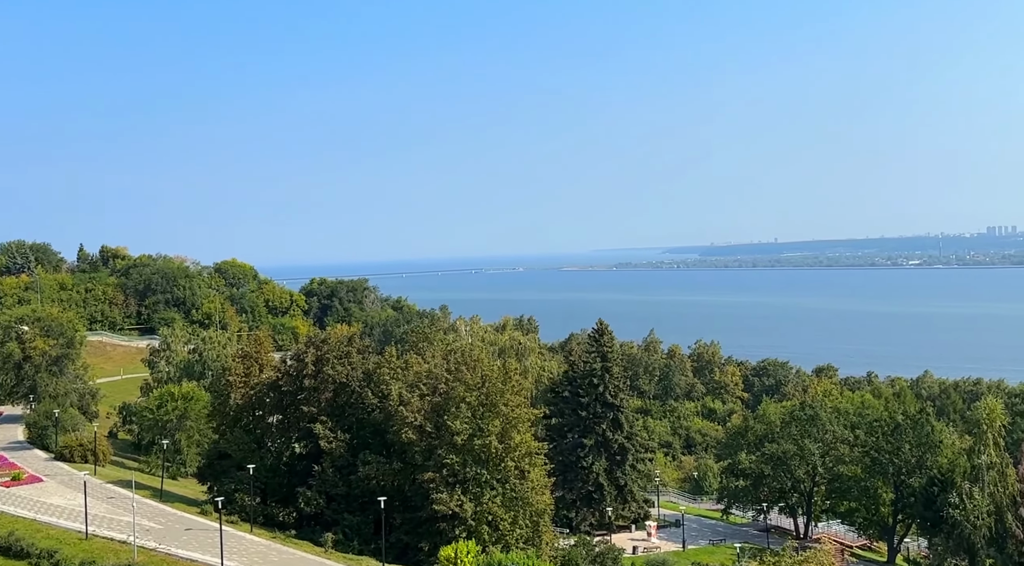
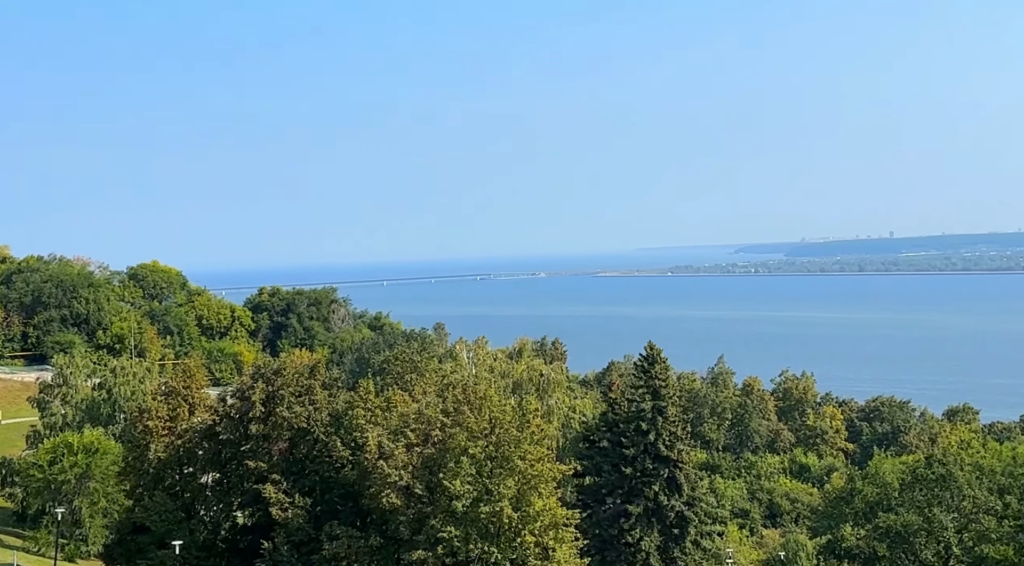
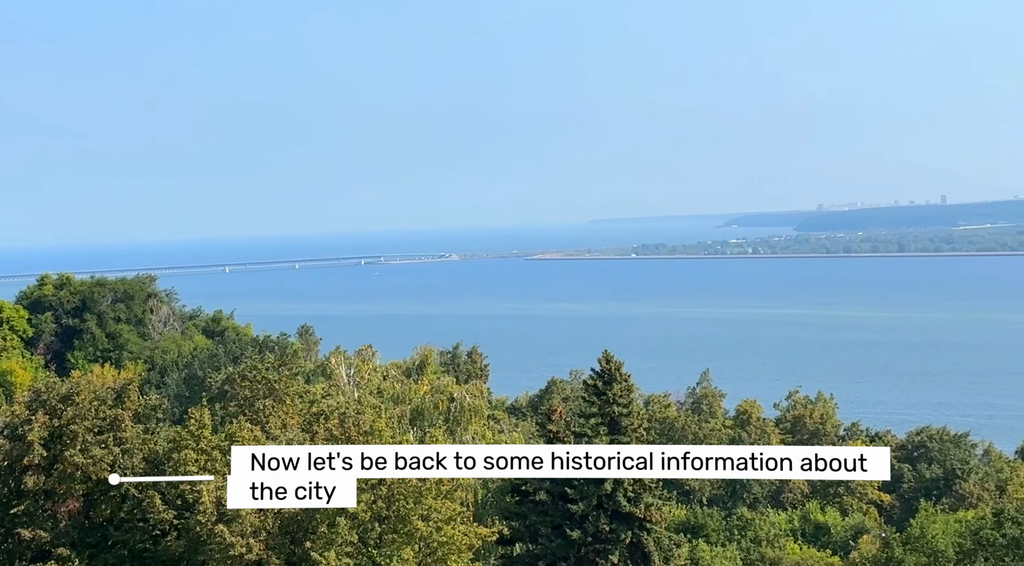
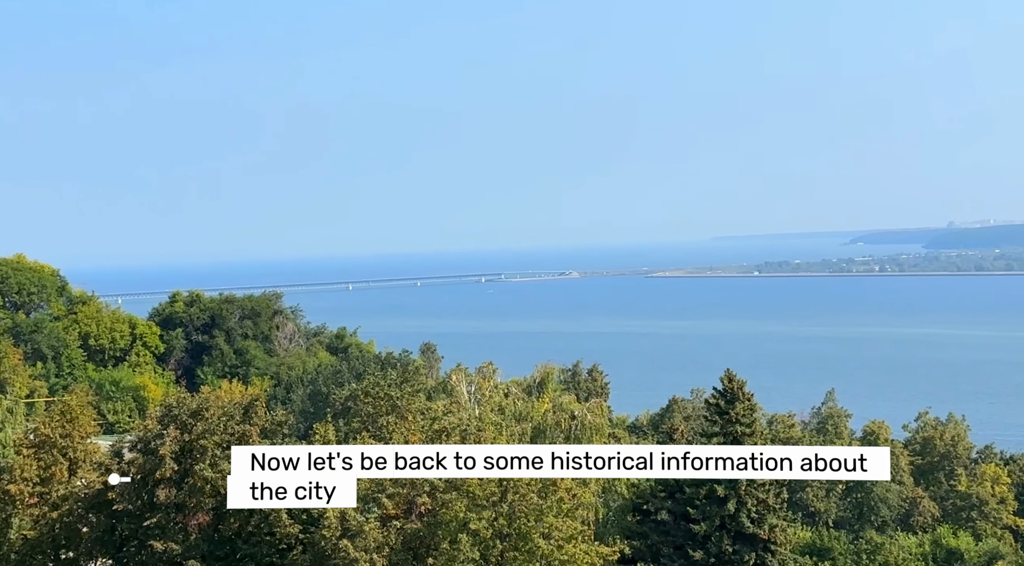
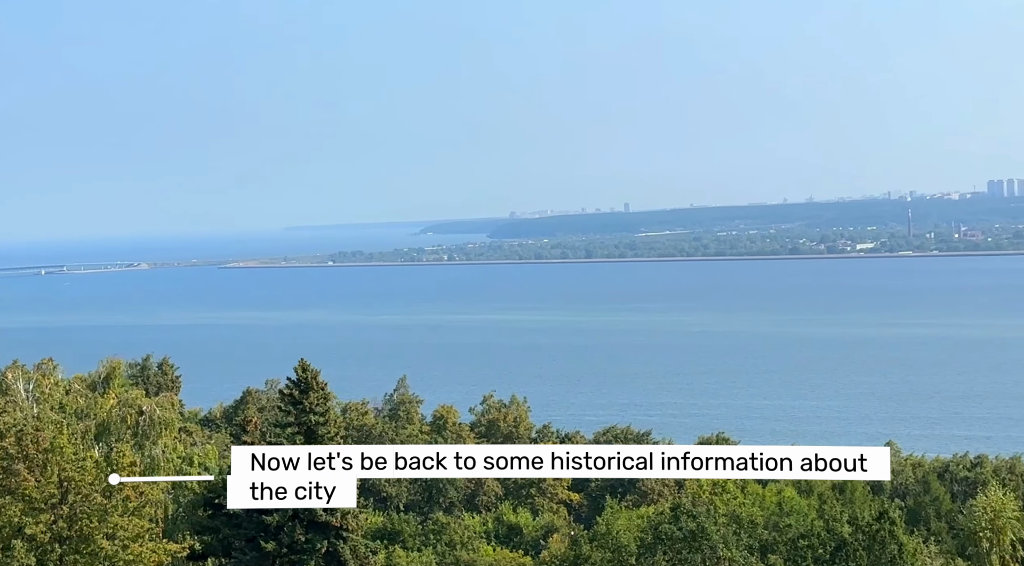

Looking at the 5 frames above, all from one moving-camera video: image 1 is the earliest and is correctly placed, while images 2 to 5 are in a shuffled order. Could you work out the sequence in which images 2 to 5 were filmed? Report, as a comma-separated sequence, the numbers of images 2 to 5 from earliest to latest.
2, 4, 3, 5
